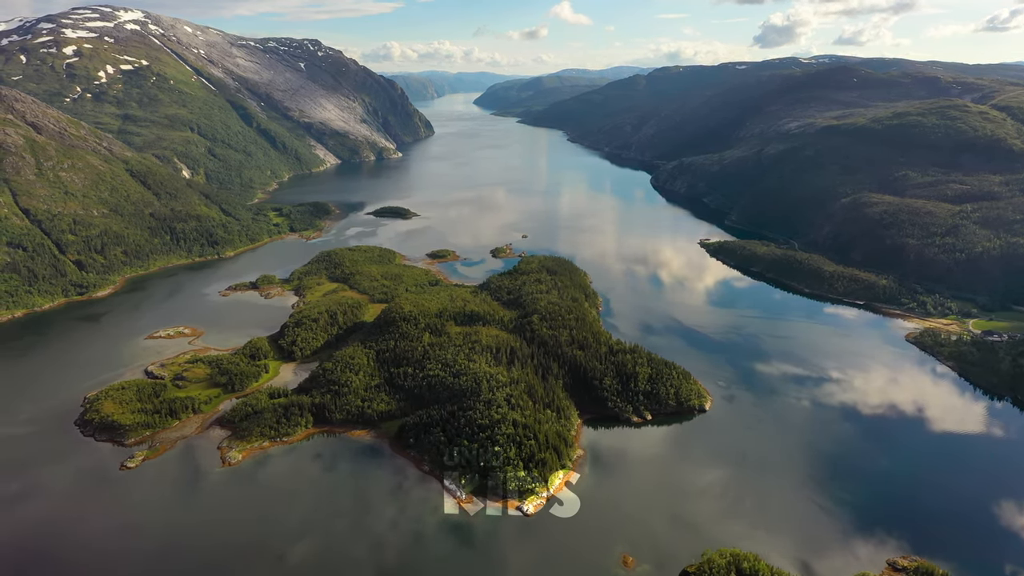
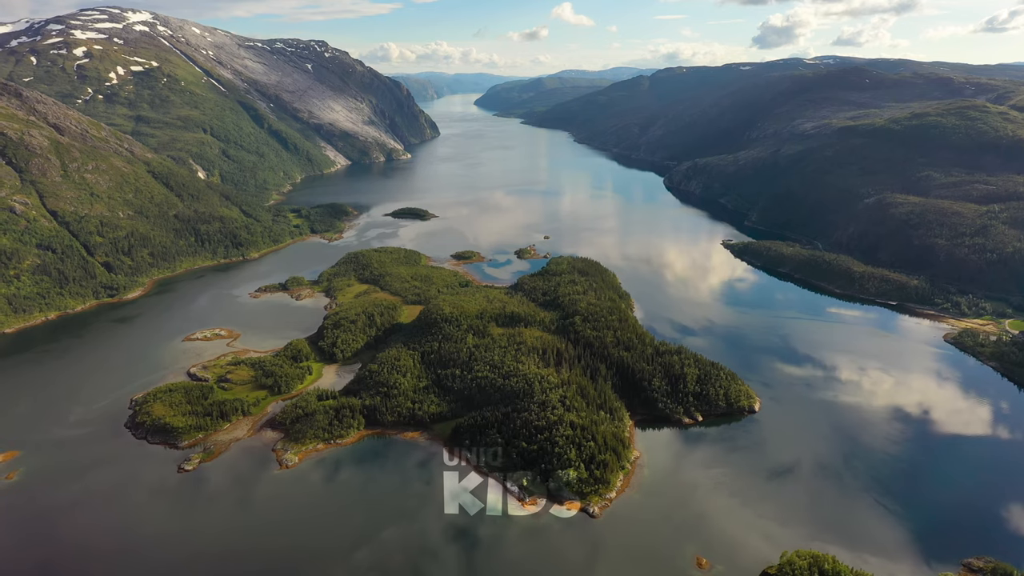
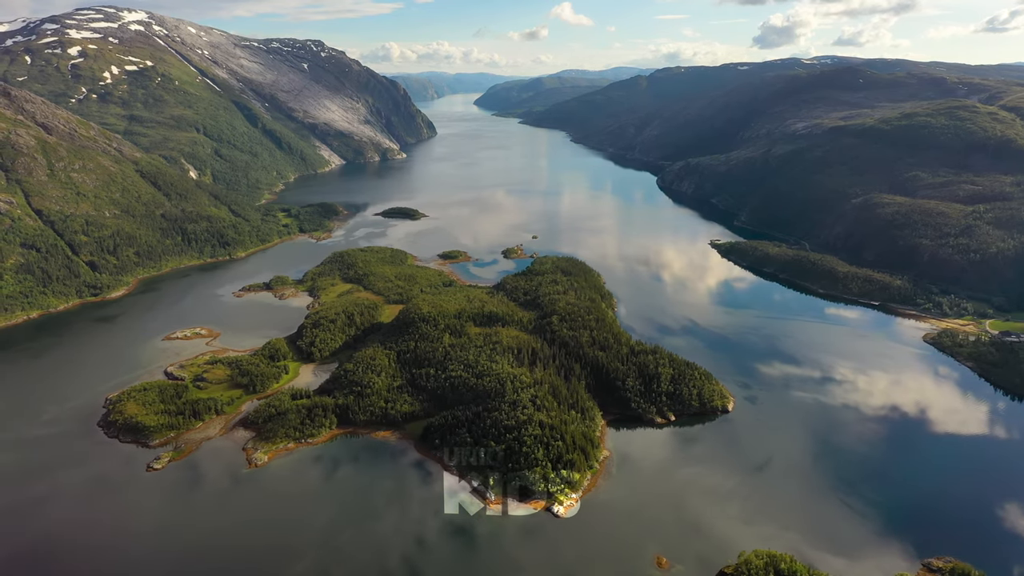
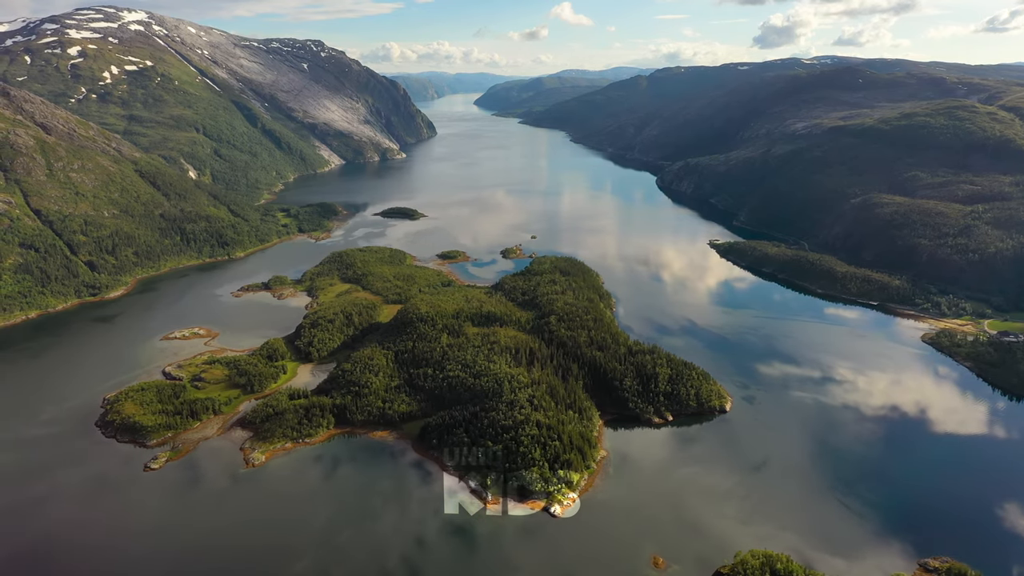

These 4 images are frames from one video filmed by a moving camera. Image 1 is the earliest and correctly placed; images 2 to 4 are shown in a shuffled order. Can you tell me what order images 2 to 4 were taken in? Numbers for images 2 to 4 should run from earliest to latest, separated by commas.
4, 3, 2
